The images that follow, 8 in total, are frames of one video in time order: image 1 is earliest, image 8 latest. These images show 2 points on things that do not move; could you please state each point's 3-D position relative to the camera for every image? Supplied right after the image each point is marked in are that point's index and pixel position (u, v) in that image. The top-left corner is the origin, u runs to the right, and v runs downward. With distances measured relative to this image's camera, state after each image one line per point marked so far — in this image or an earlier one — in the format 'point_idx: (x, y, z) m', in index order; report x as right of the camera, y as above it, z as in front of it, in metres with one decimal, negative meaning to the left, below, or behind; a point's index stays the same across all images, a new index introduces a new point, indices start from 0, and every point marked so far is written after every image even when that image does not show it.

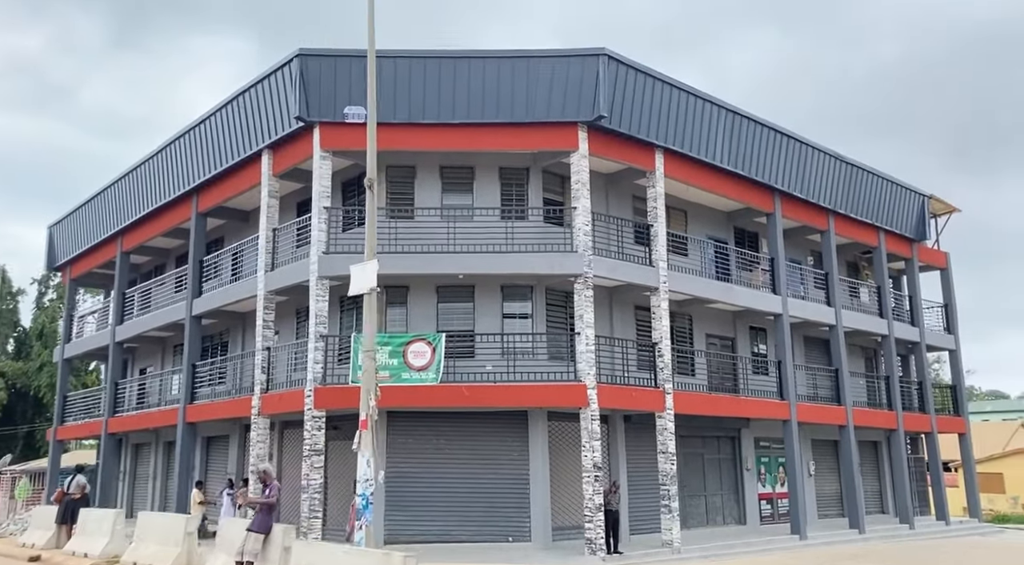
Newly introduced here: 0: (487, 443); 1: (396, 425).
0: (-0.7, -3.7, +19.6) m
1: (-2.7, -3.3, +19.4) m
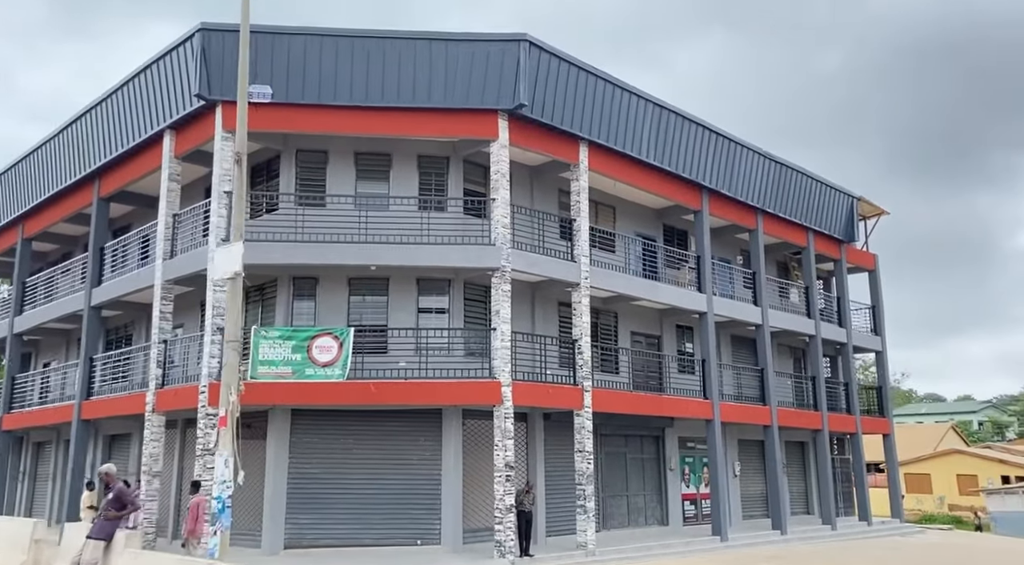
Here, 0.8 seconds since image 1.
0: (-2.6, -3.5, +18.8) m
1: (-4.7, -3.1, +18.5) m
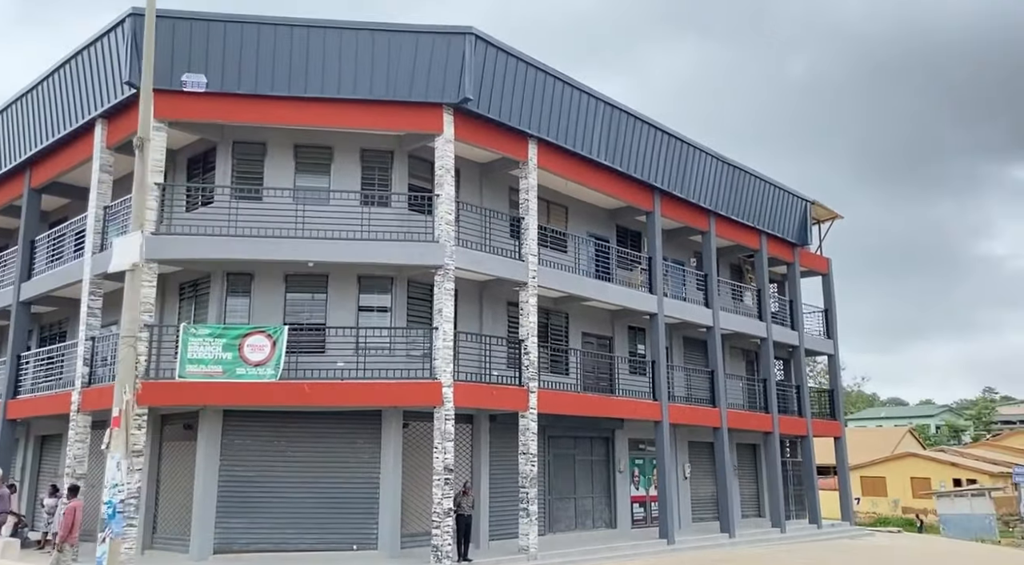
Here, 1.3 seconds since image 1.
0: (-3.9, -3.4, +18.3) m
1: (-5.9, -3.0, +17.9) m
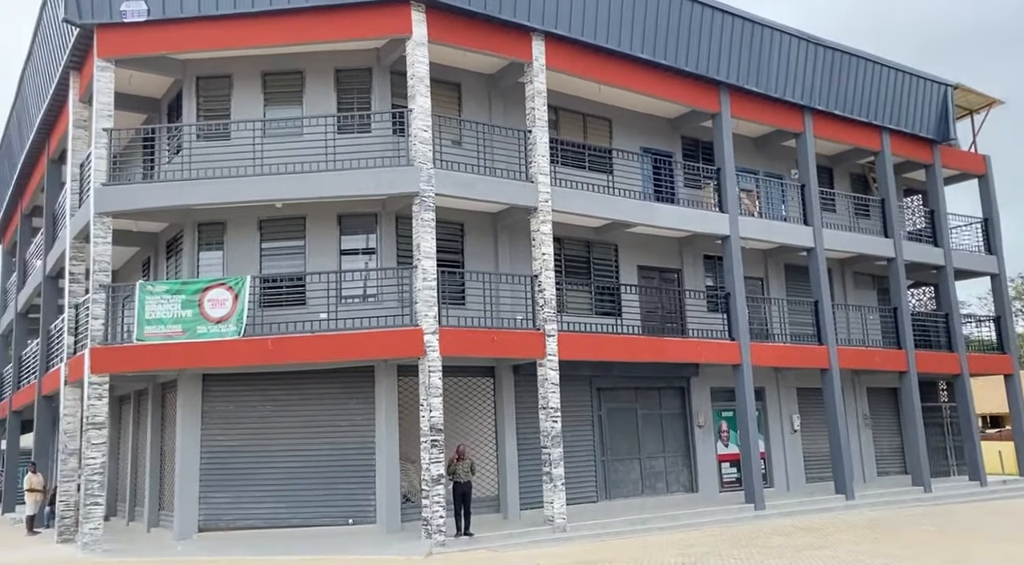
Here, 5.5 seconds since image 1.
0: (-3.6, -2.3, +16.2) m
1: (-5.7, -2.1, +16.2) m
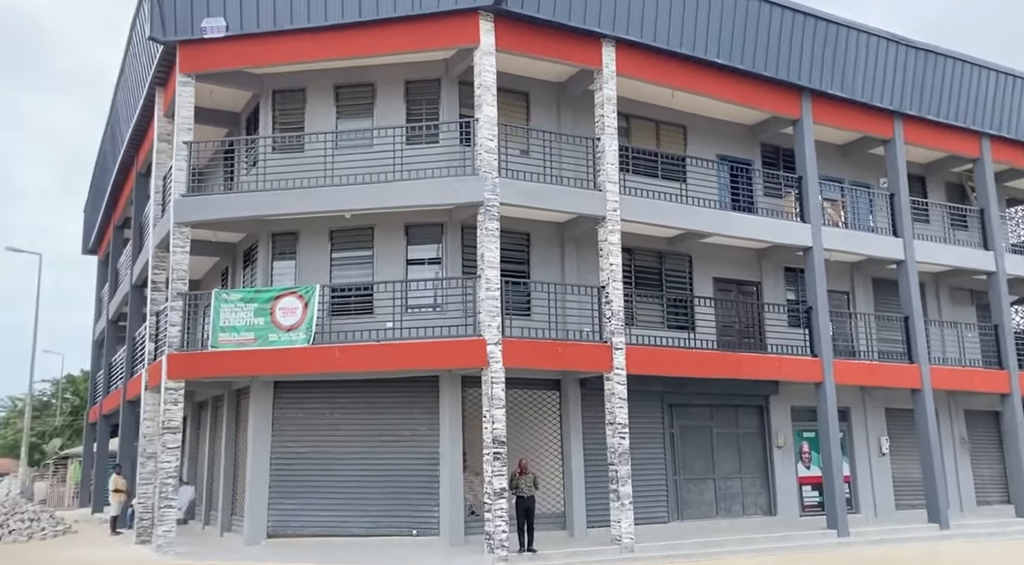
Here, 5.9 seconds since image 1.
0: (-2.4, -2.5, +16.2) m
1: (-4.4, -2.2, +16.5) m
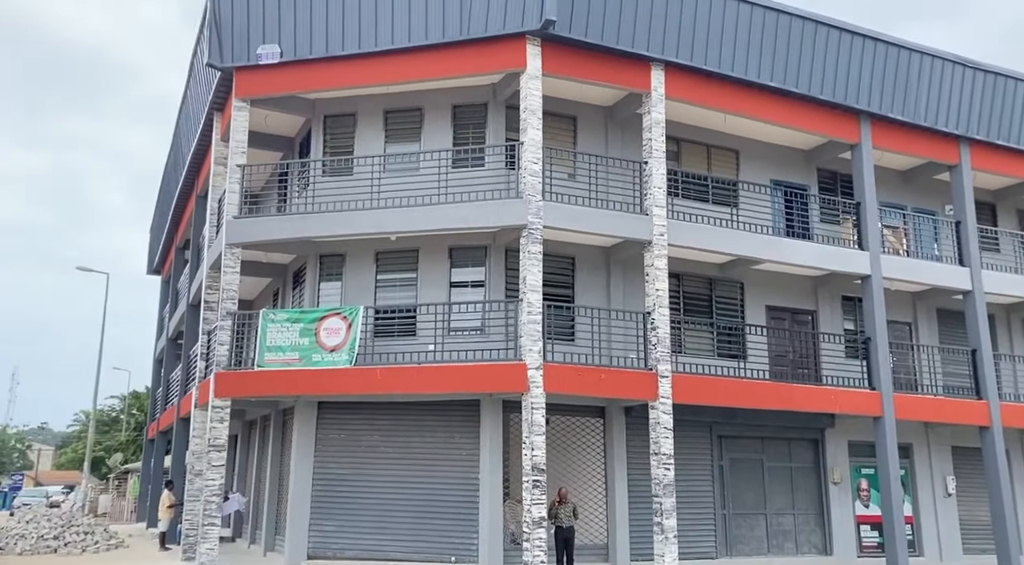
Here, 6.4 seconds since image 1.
0: (-1.5, -2.9, +16.1) m
1: (-3.6, -2.6, +16.5) m
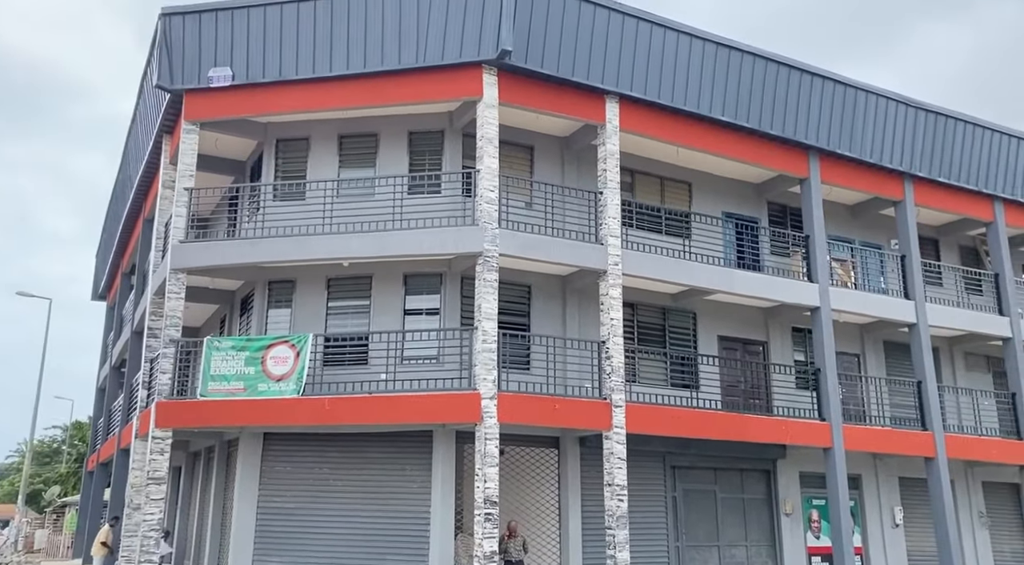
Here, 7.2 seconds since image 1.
0: (-2.4, -3.4, +15.7) m
1: (-4.5, -3.1, +16.1) m
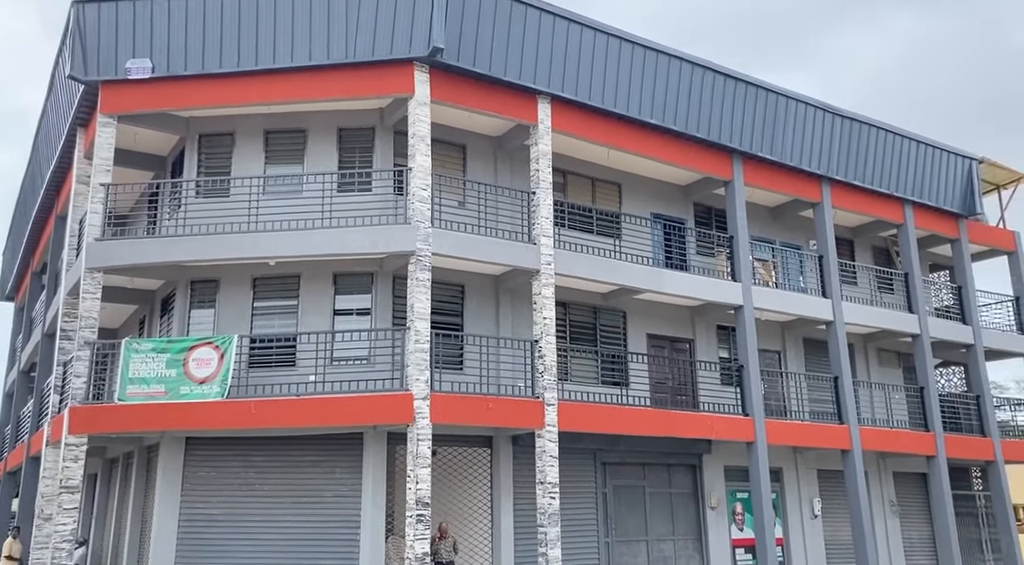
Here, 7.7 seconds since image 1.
0: (-3.7, -3.4, +15.4) m
1: (-5.7, -3.1, +15.6) m
